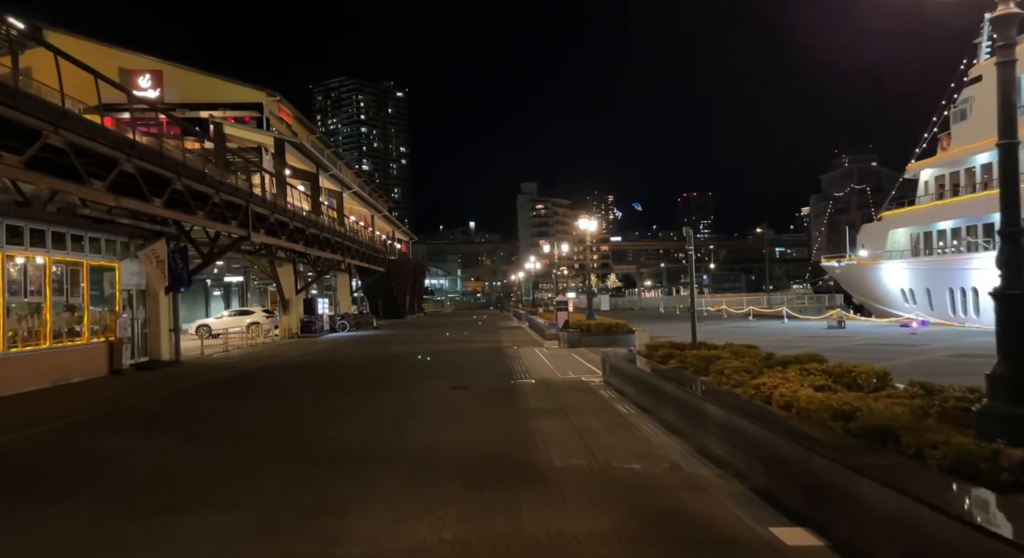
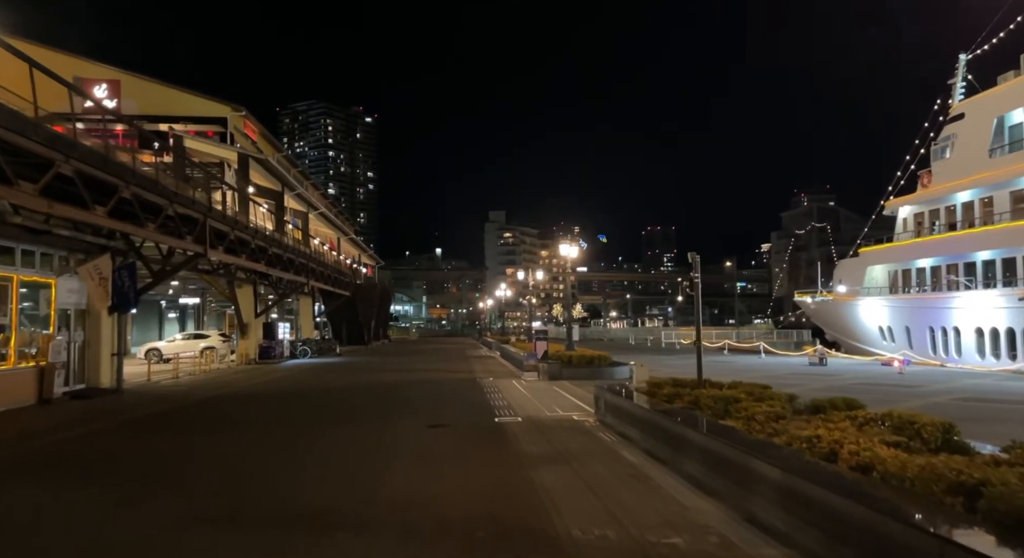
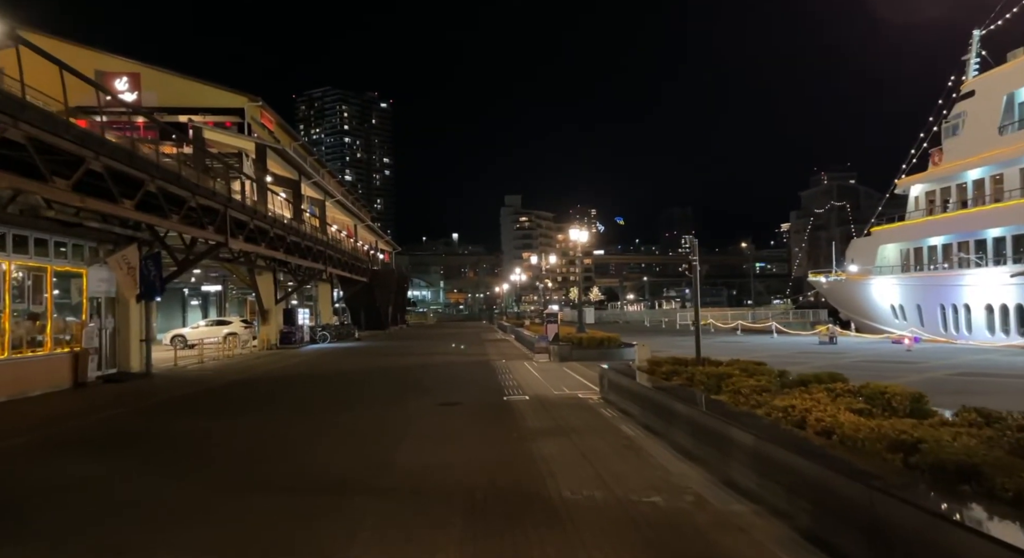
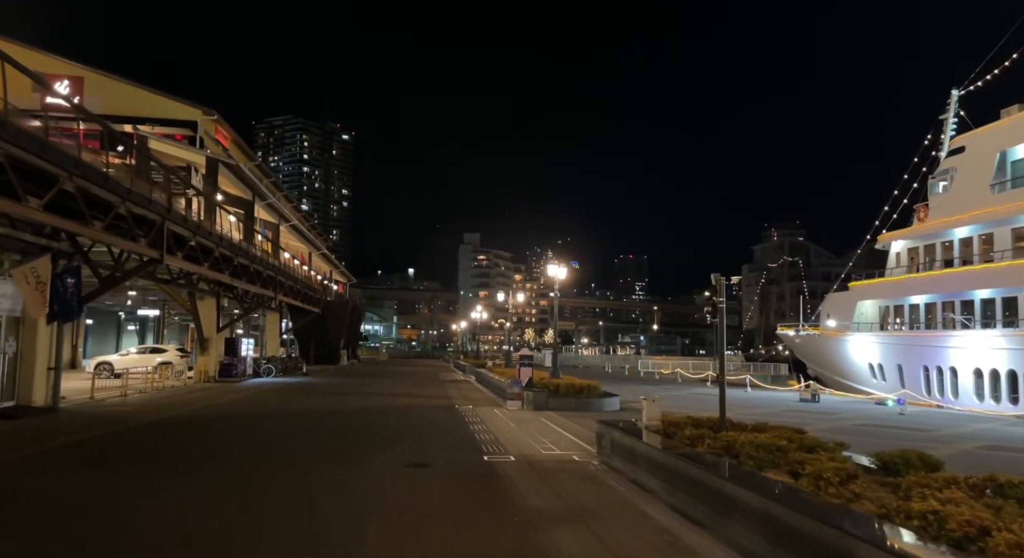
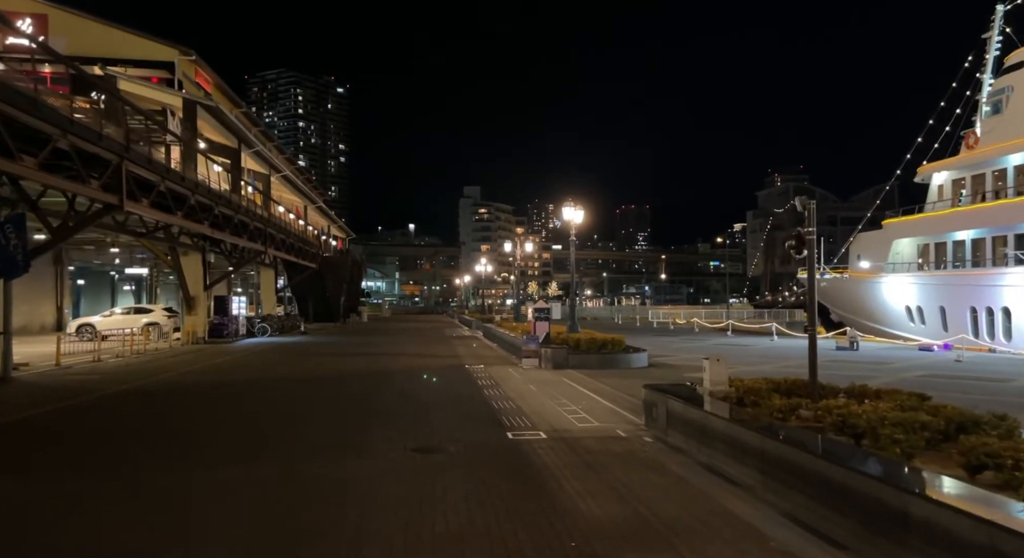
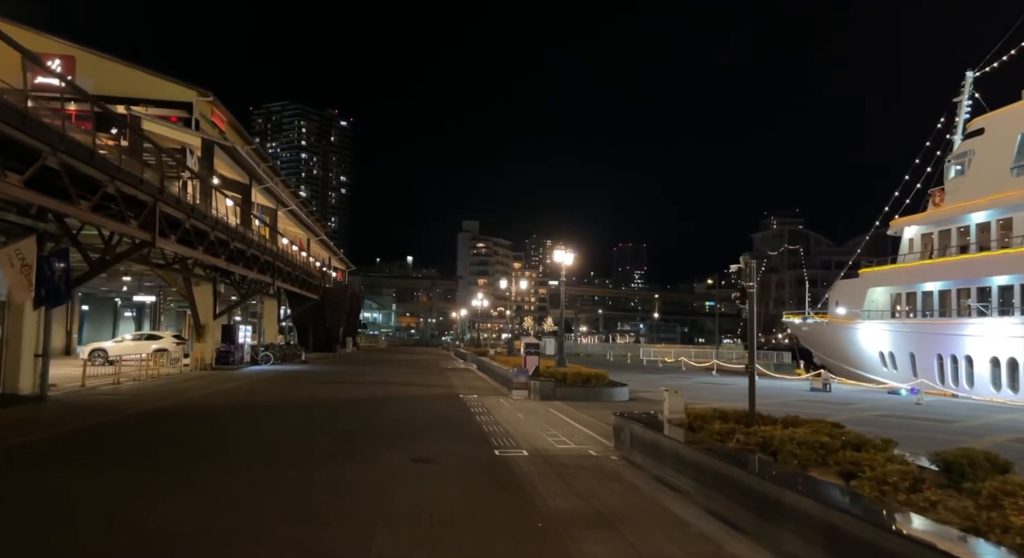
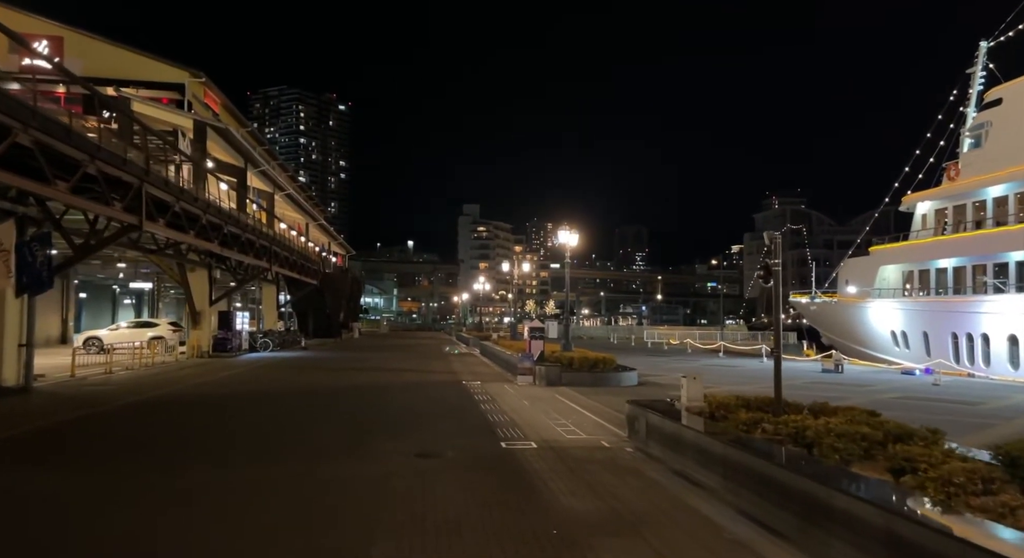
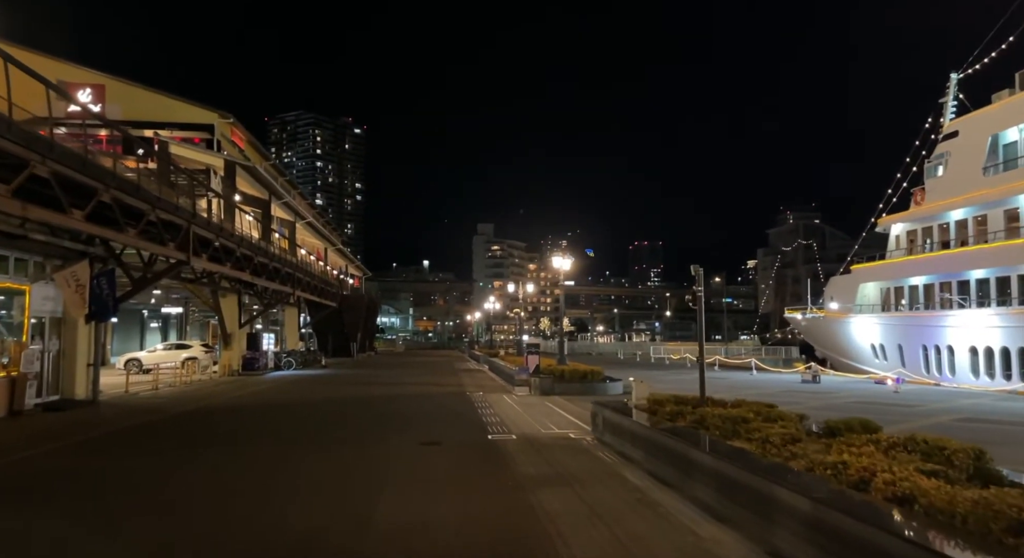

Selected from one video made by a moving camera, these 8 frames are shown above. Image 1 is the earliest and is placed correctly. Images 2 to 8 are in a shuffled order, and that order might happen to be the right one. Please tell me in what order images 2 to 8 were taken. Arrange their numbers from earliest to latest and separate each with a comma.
3, 2, 8, 4, 6, 7, 5
